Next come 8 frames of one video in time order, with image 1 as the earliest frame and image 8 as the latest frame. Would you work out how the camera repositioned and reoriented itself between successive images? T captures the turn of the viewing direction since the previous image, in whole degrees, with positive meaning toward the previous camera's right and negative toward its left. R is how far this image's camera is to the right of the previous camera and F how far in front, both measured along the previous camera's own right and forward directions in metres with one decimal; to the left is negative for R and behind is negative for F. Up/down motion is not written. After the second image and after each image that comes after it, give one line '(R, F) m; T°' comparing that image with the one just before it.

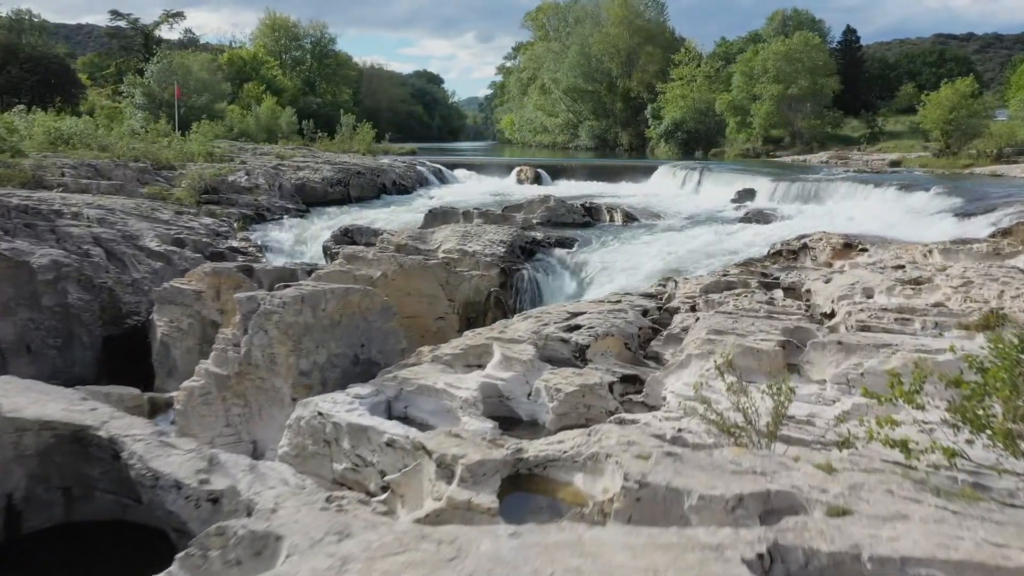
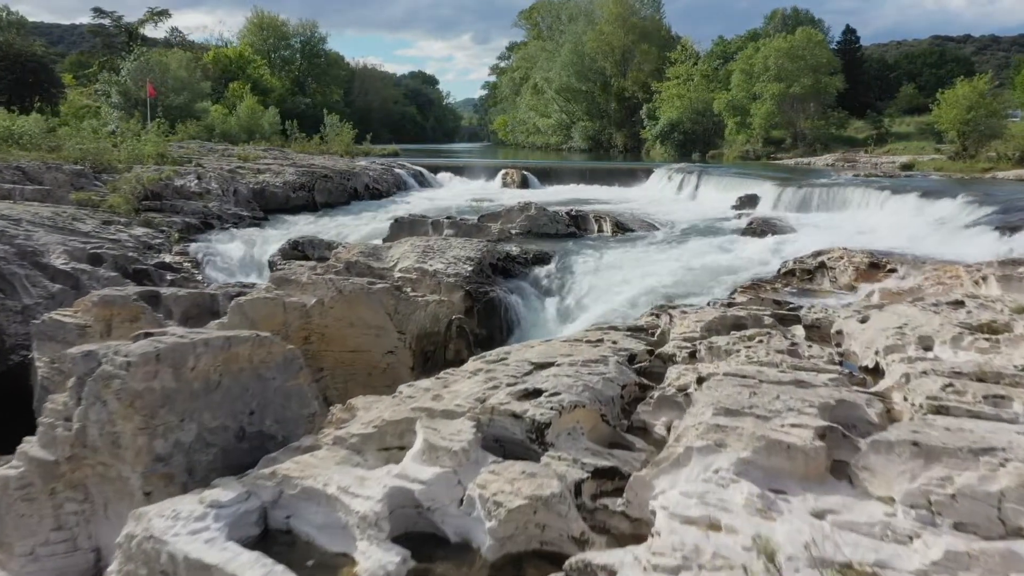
(+0.2, +1.5) m; 0°
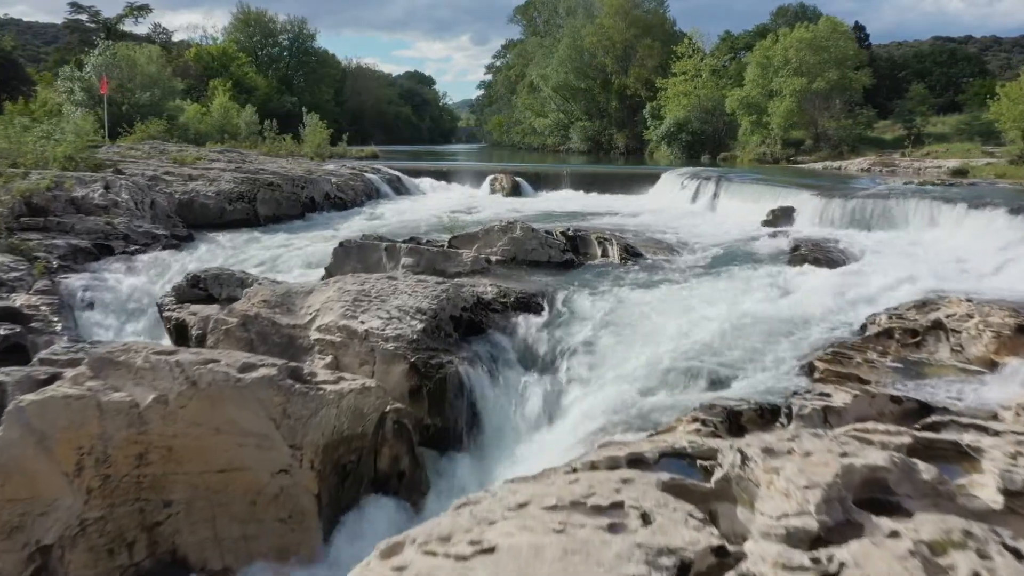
(+0.2, +2.7) m; 0°
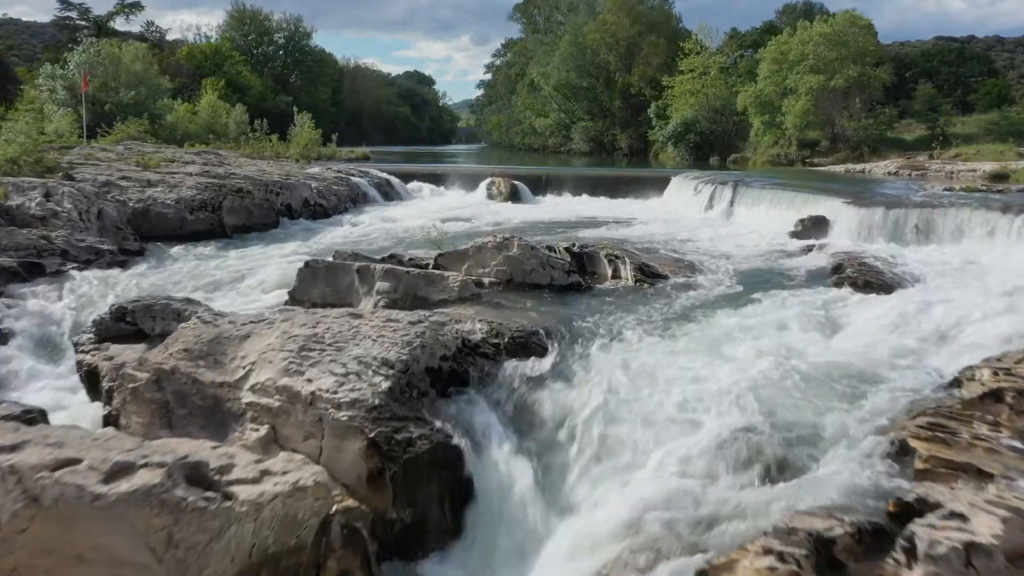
(0.0, +1.4) m; 0°
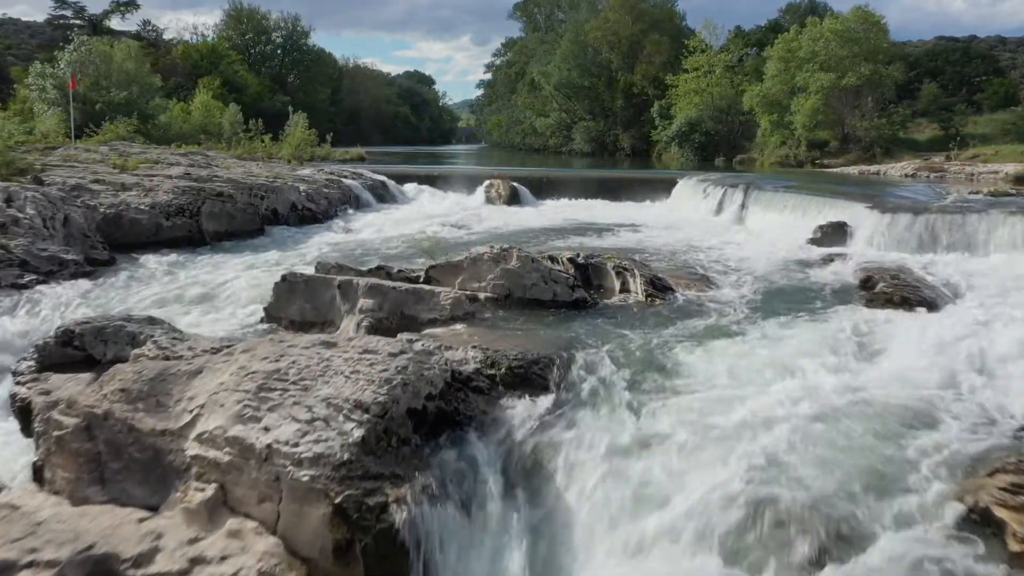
(0.0, +0.8) m; 0°
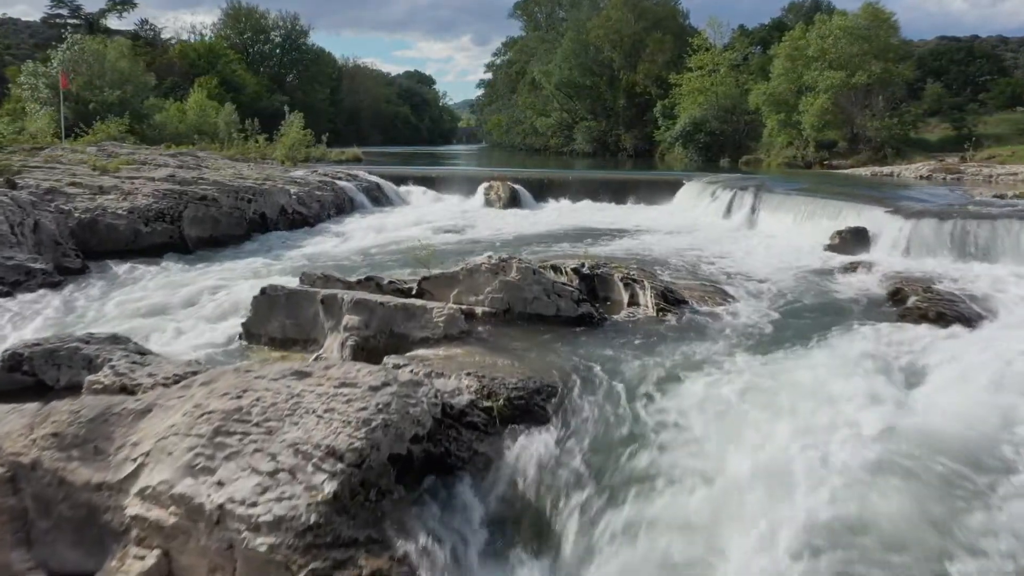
(0.0, +0.6) m; 0°
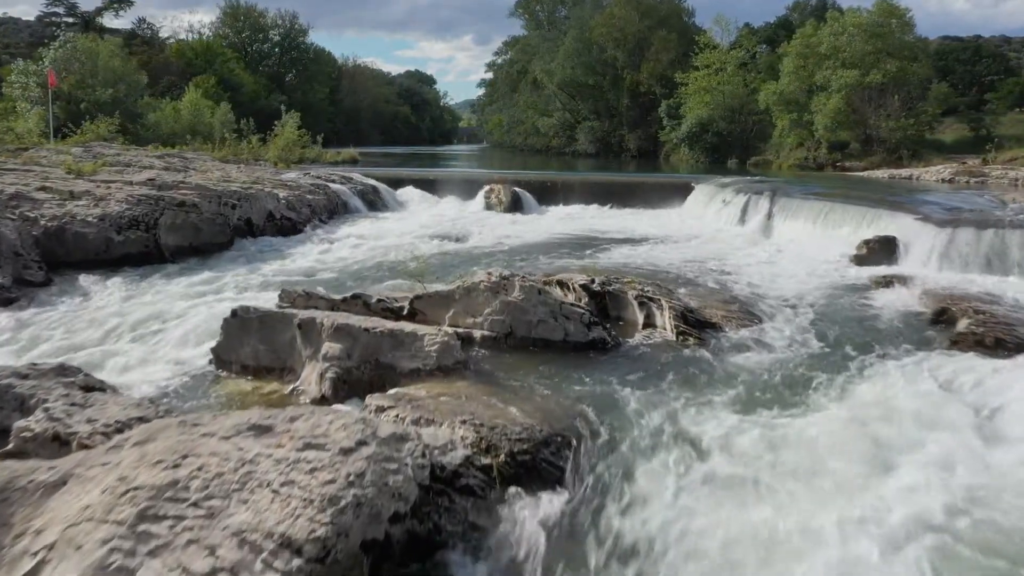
(0.0, +0.7) m; 0°
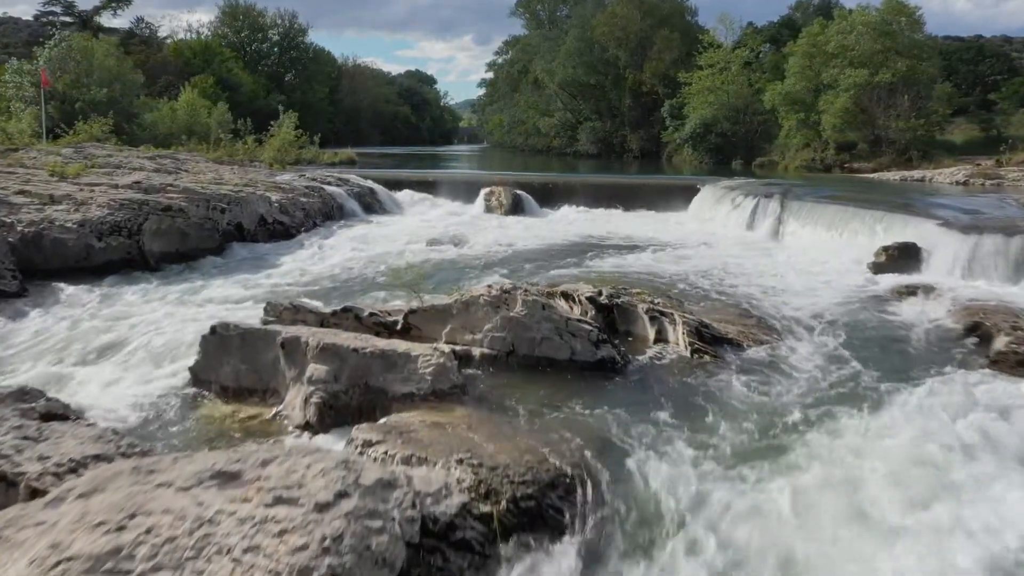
(0.0, +0.4) m; 0°
